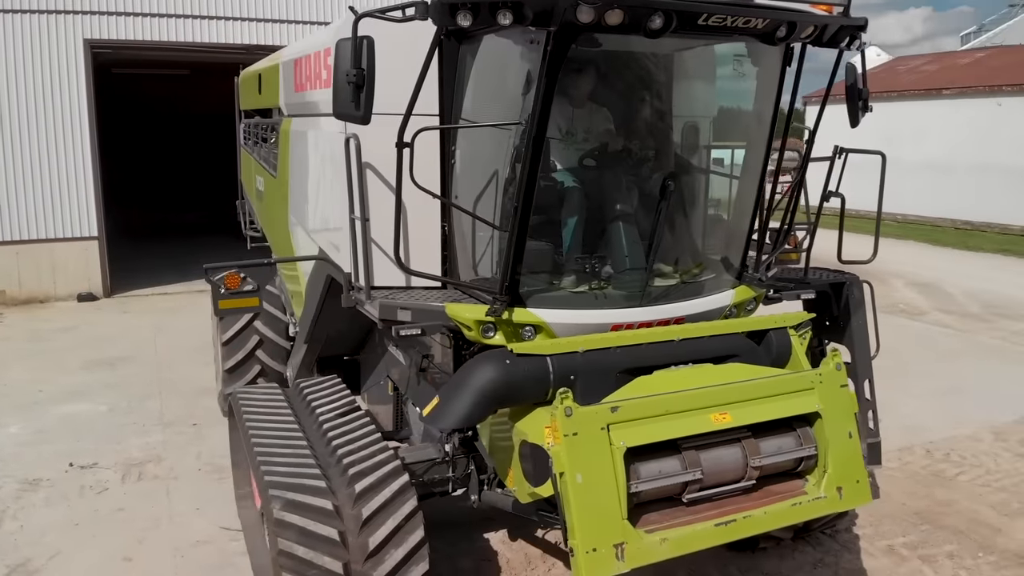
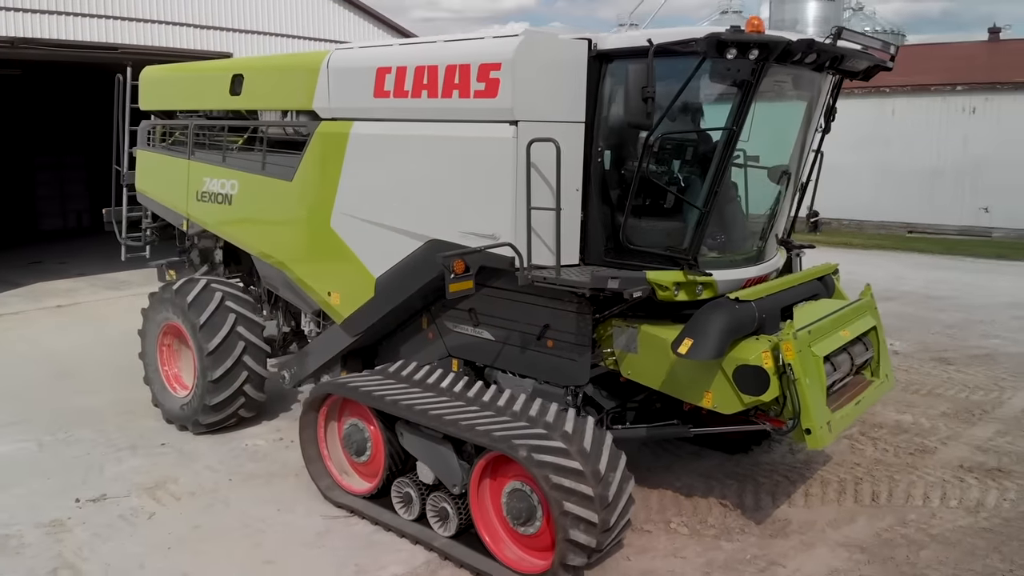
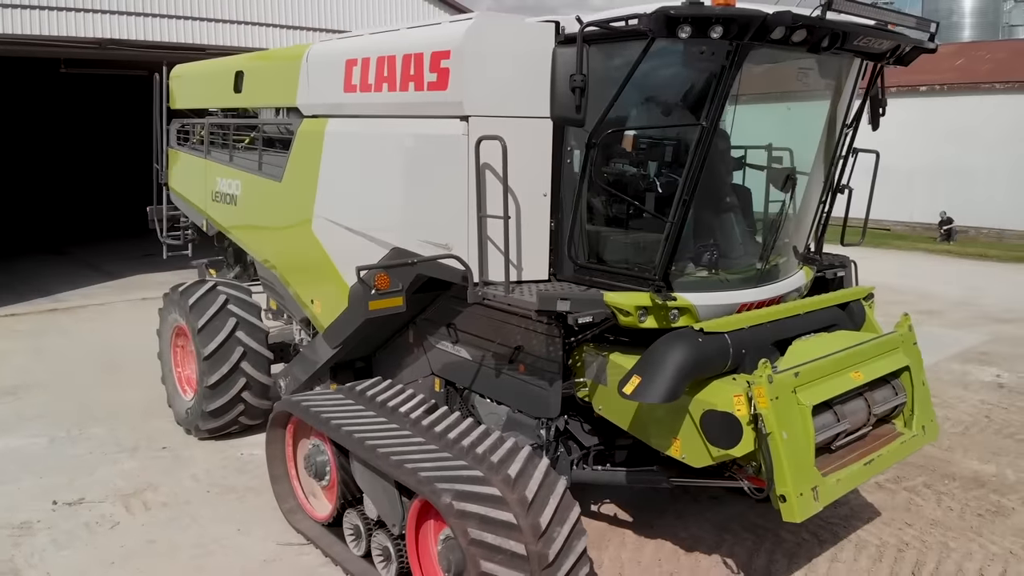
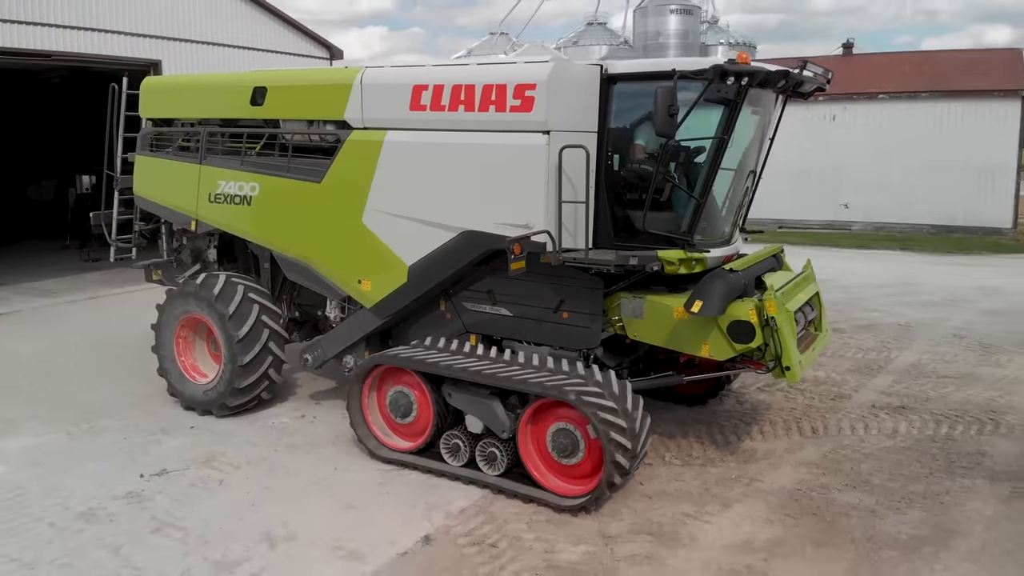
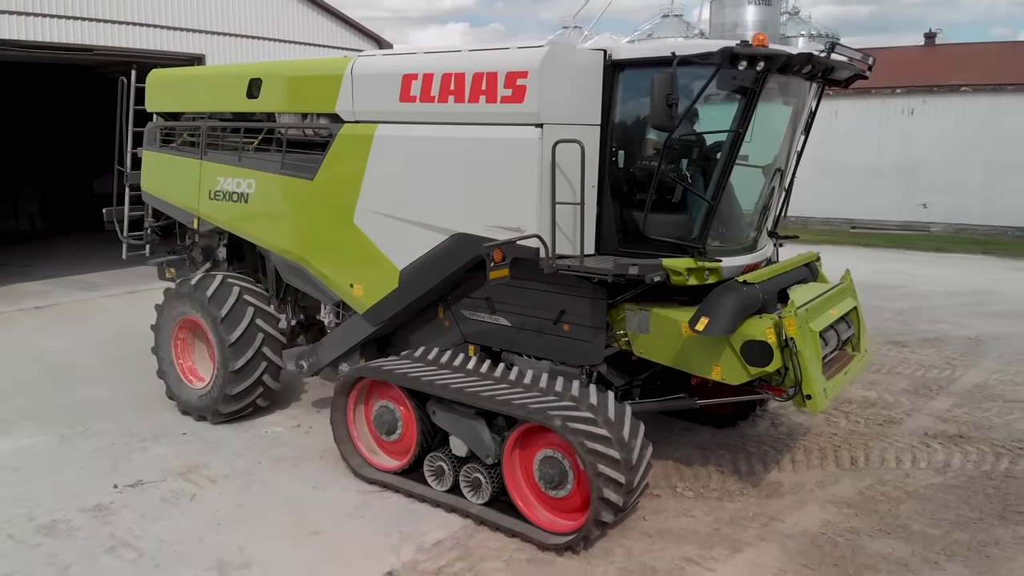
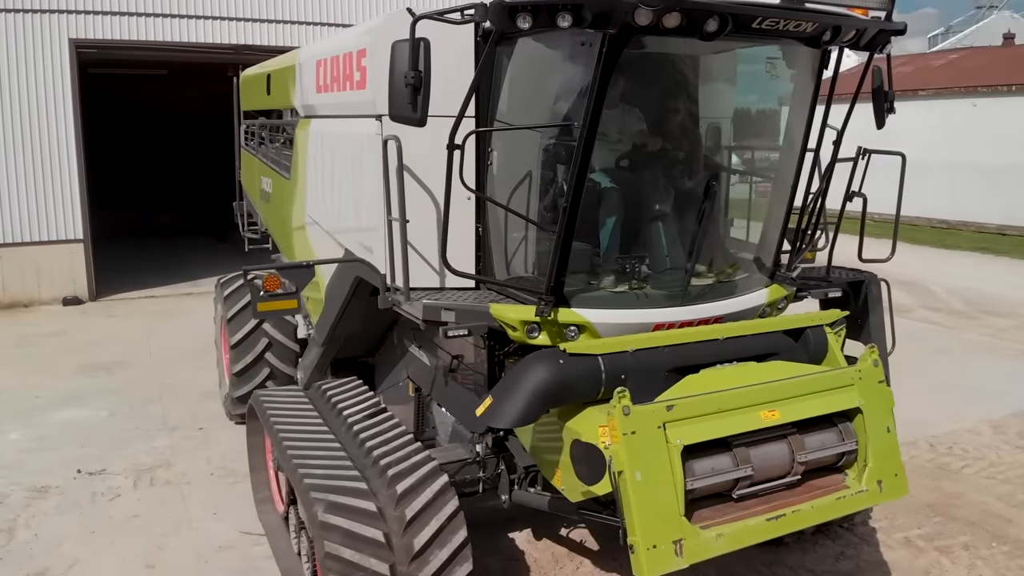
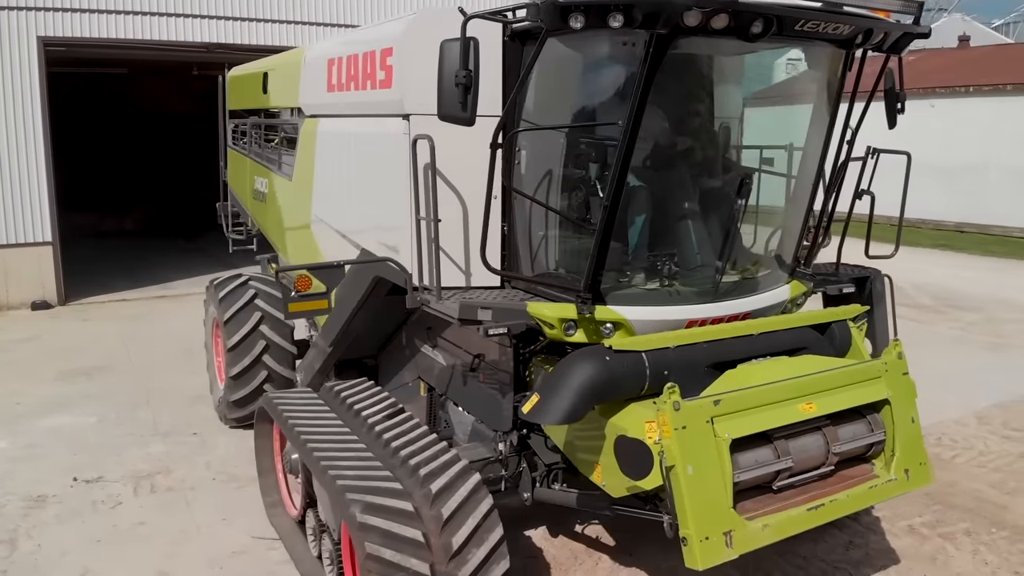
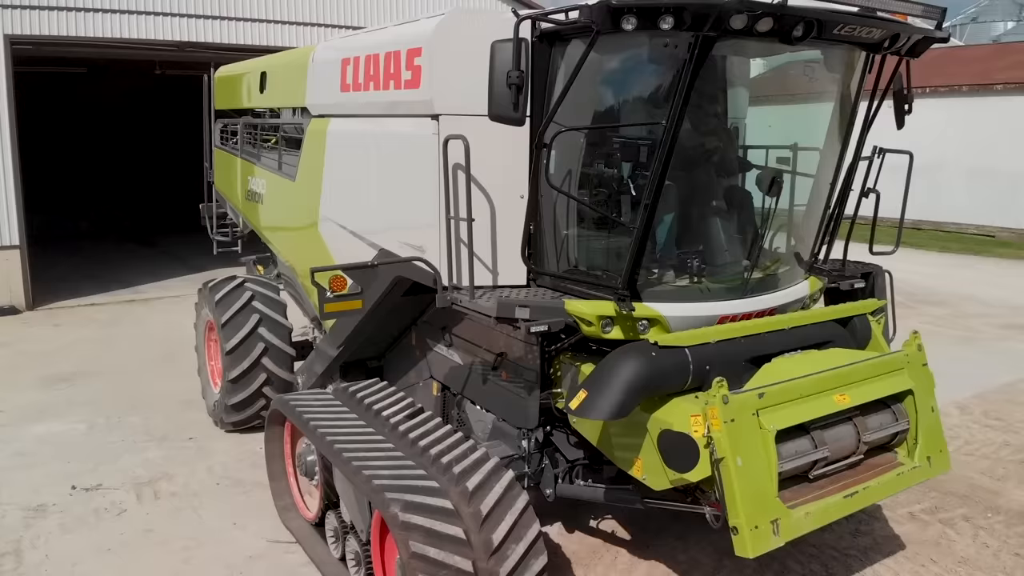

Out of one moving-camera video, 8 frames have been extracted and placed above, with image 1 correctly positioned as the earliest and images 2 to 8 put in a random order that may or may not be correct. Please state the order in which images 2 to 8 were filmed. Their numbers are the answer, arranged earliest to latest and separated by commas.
6, 7, 8, 3, 2, 5, 4
